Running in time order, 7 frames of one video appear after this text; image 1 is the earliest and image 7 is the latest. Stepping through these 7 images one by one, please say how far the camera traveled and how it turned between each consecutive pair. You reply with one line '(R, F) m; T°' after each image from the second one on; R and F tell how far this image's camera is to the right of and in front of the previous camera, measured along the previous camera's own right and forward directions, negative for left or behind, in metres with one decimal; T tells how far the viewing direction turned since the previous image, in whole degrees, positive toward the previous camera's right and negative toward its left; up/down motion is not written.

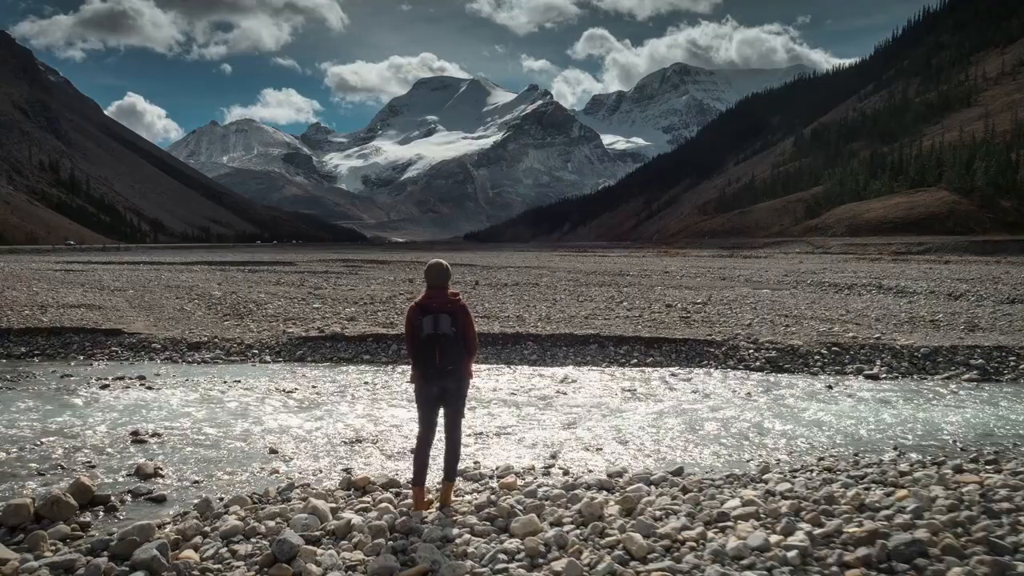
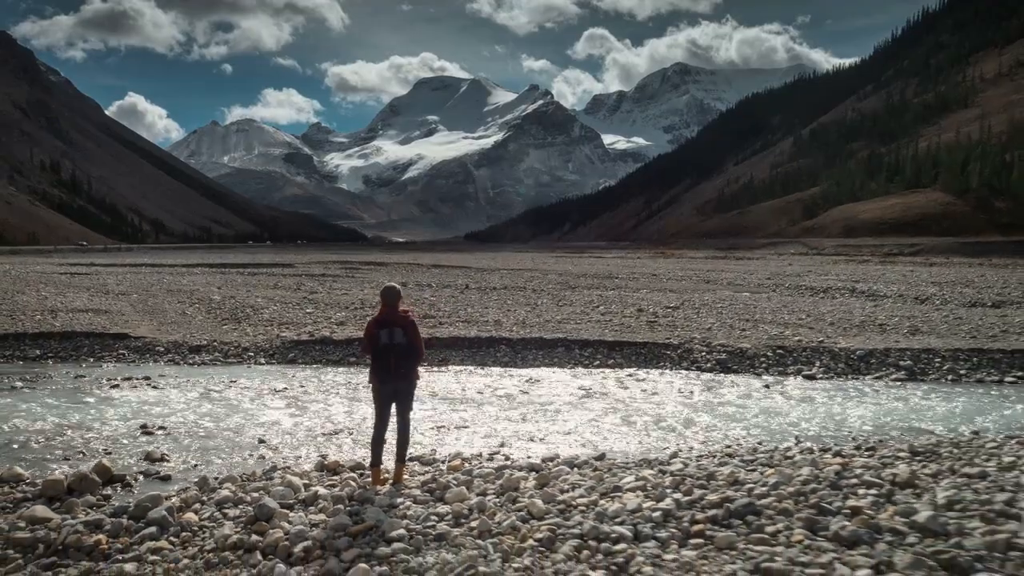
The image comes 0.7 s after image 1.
(+0.3, -0.8) m; 0°
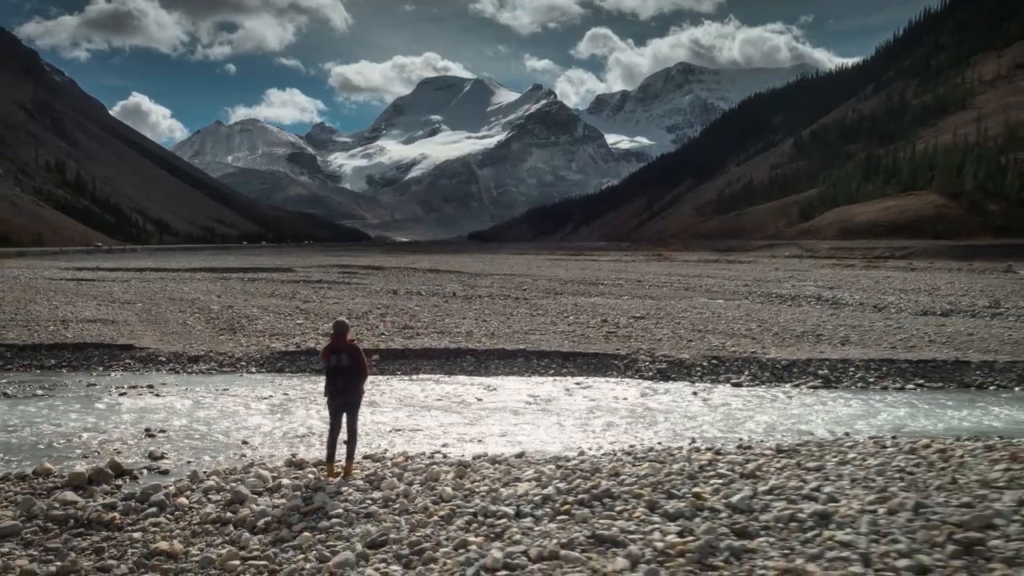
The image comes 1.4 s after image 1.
(+0.5, -1.1) m; 0°
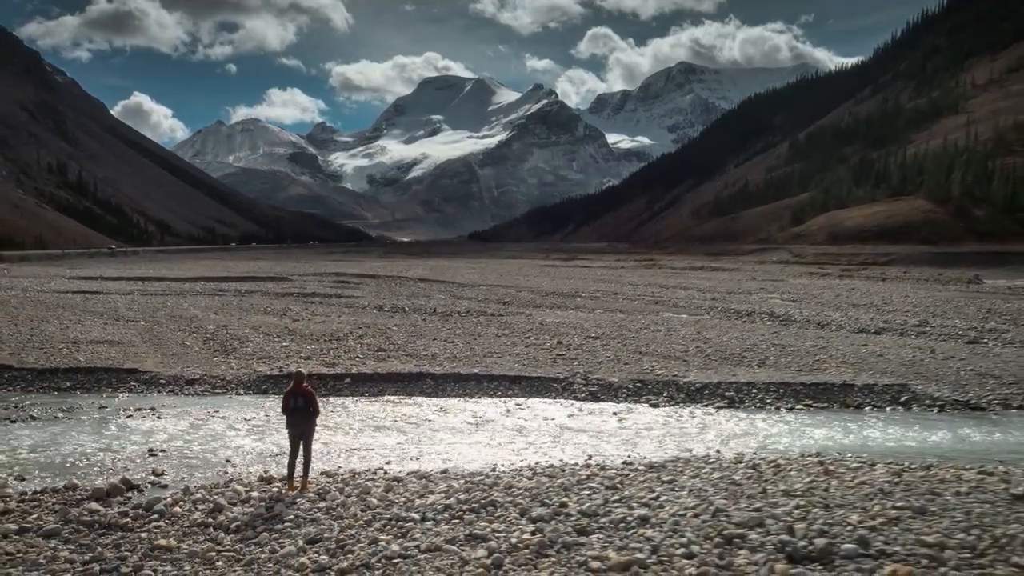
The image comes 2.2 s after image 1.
(+0.7, -1.6) m; 0°
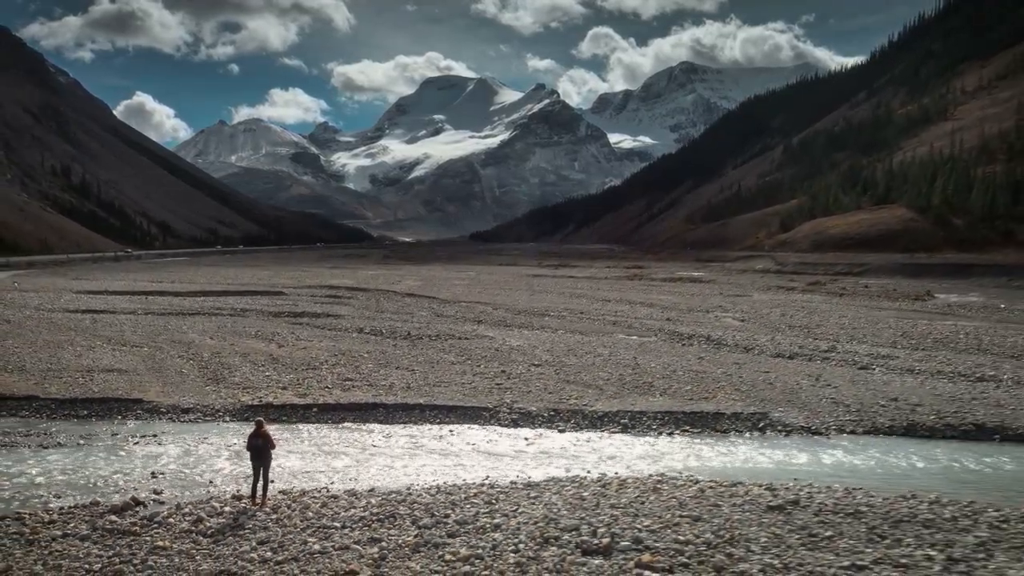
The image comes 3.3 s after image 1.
(+1.1, -2.5) m; 0°
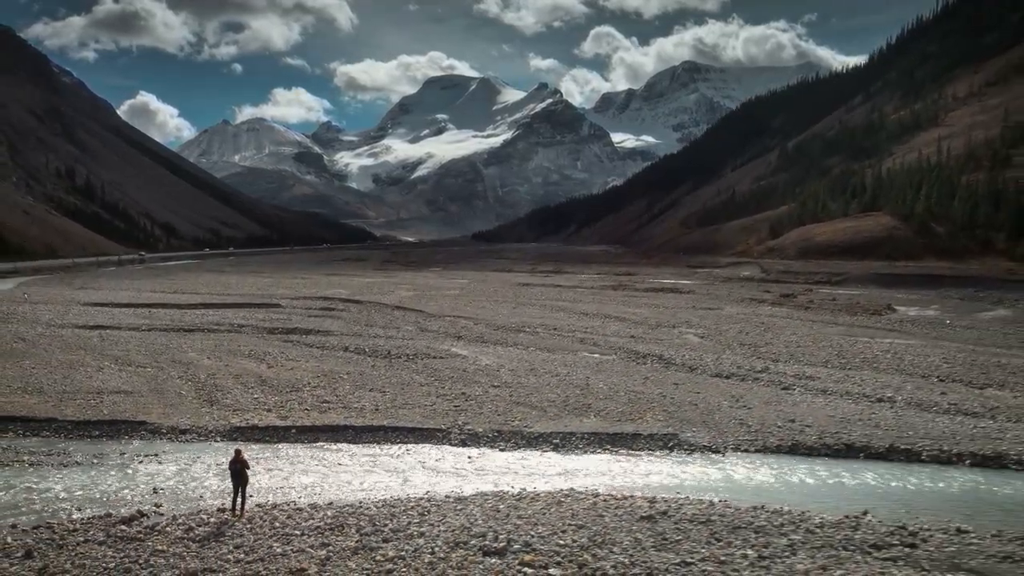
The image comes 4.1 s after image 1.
(+1.1, -2.4) m; 0°
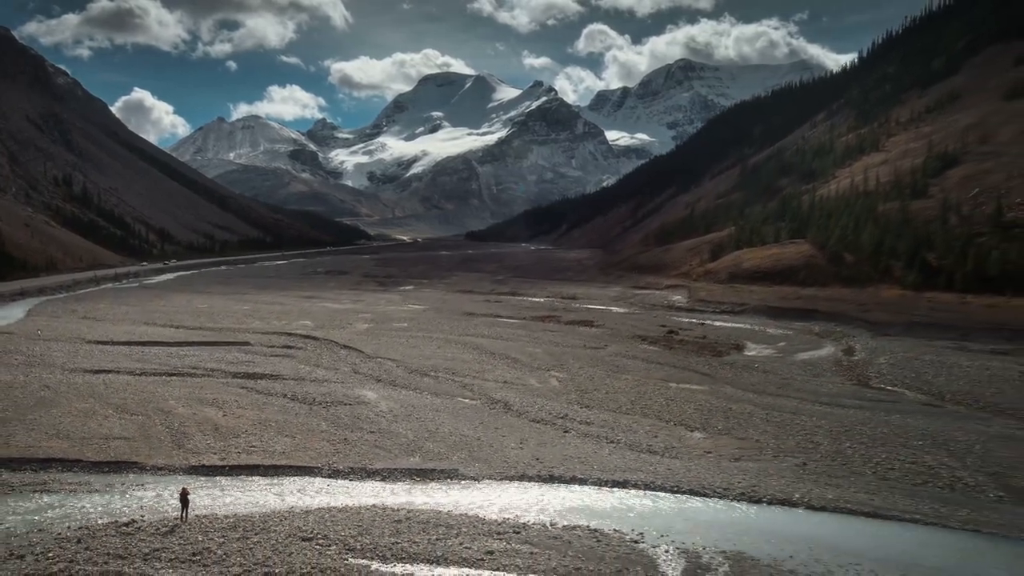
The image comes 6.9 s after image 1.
(+4.8, -10.4) m; 0°
